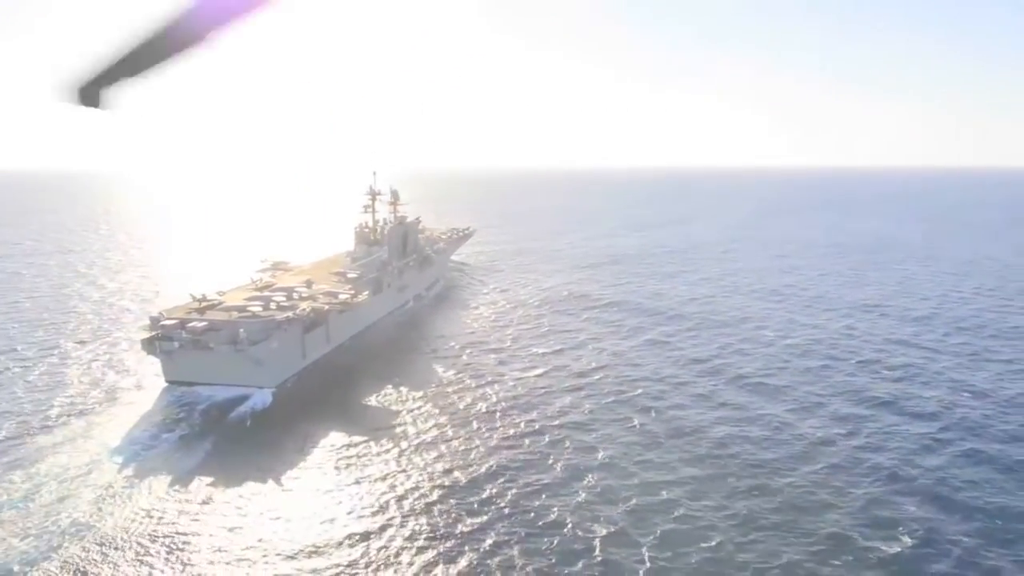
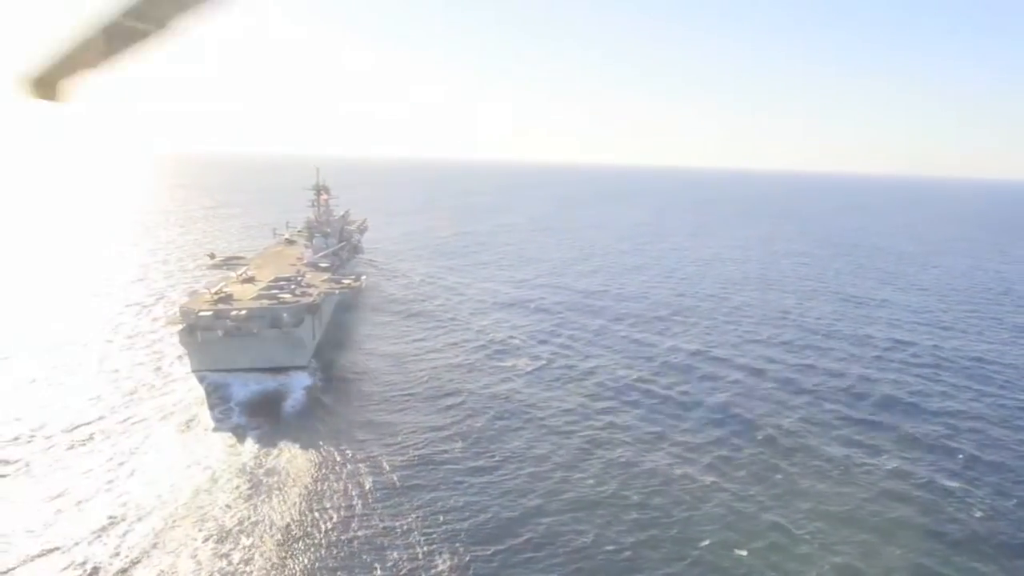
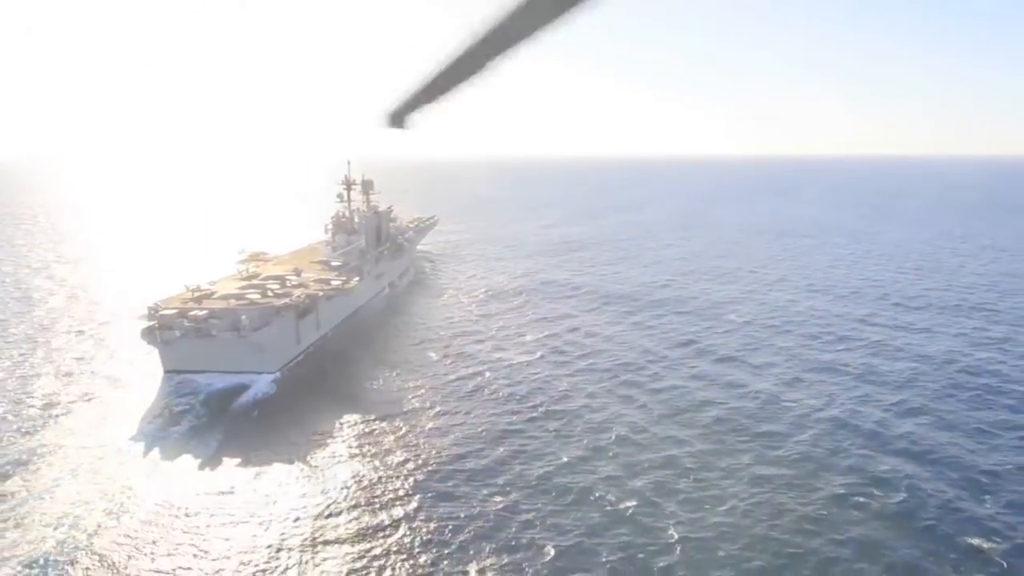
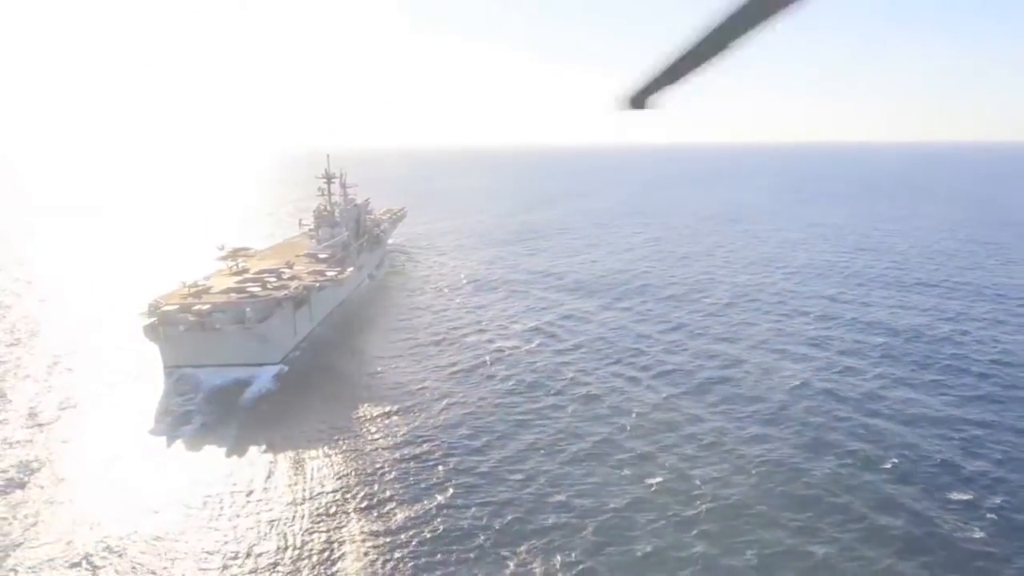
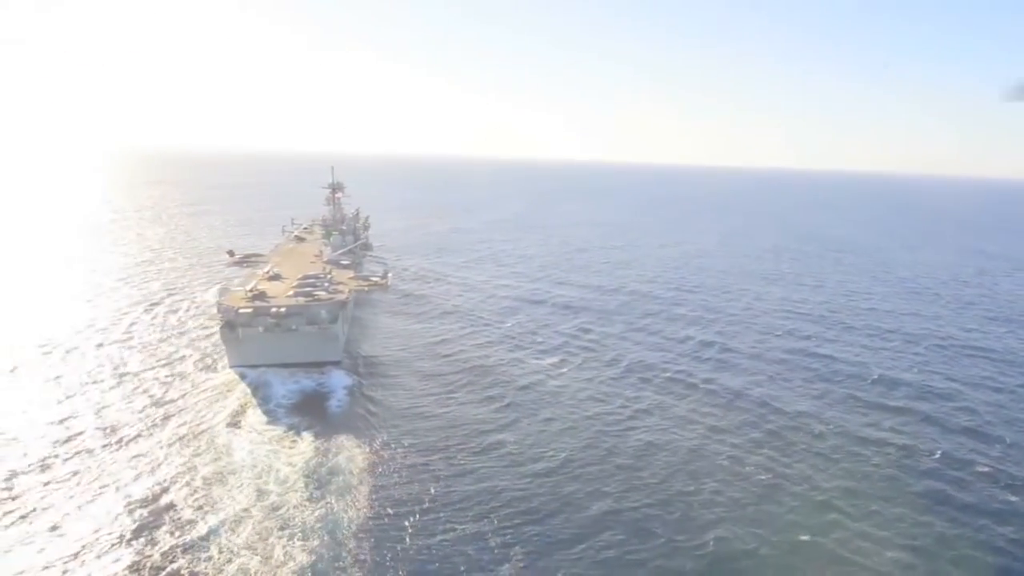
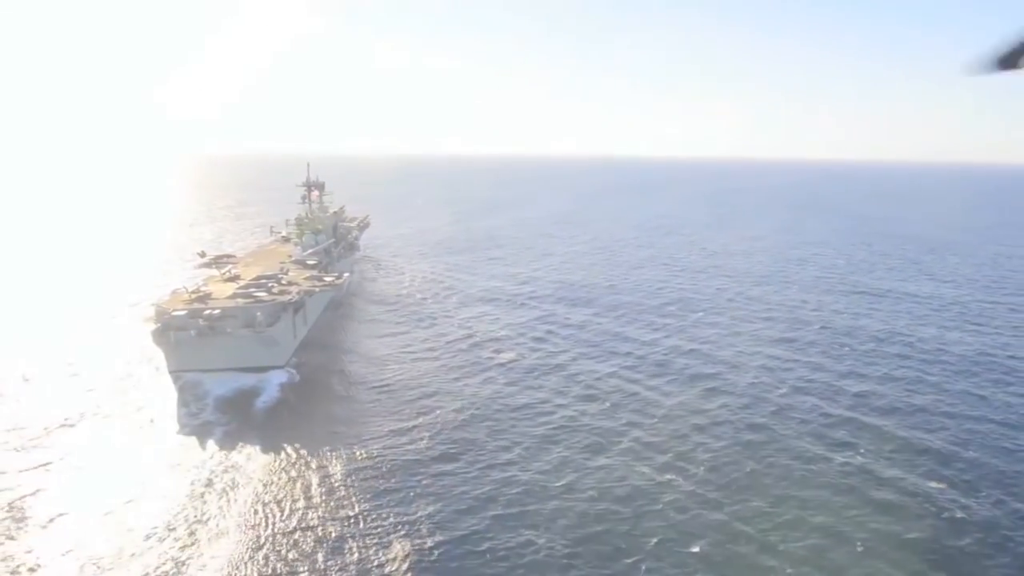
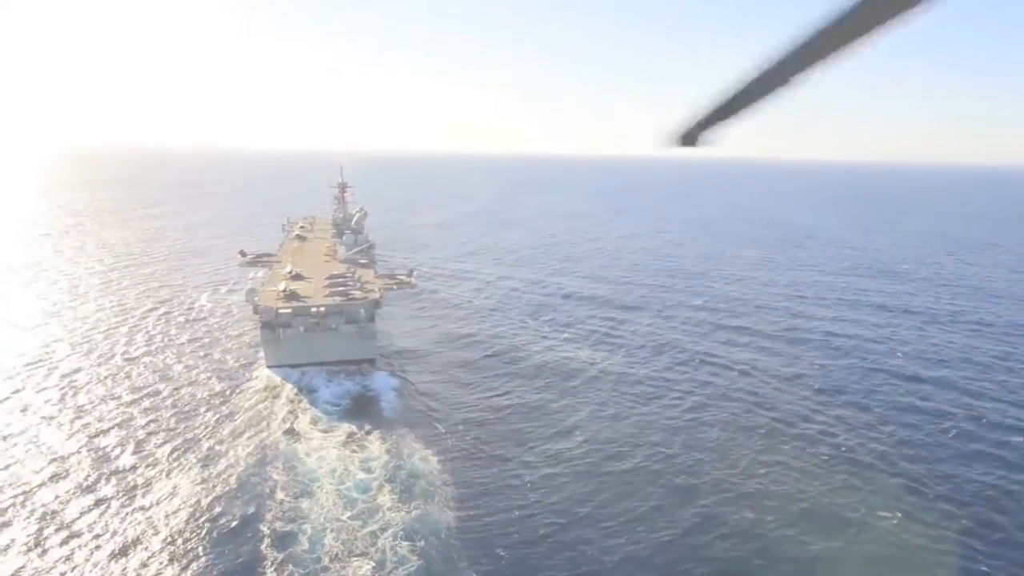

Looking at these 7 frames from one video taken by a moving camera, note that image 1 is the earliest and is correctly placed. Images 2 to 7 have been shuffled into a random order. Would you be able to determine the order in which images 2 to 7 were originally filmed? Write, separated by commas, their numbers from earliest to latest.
3, 4, 6, 2, 5, 7
